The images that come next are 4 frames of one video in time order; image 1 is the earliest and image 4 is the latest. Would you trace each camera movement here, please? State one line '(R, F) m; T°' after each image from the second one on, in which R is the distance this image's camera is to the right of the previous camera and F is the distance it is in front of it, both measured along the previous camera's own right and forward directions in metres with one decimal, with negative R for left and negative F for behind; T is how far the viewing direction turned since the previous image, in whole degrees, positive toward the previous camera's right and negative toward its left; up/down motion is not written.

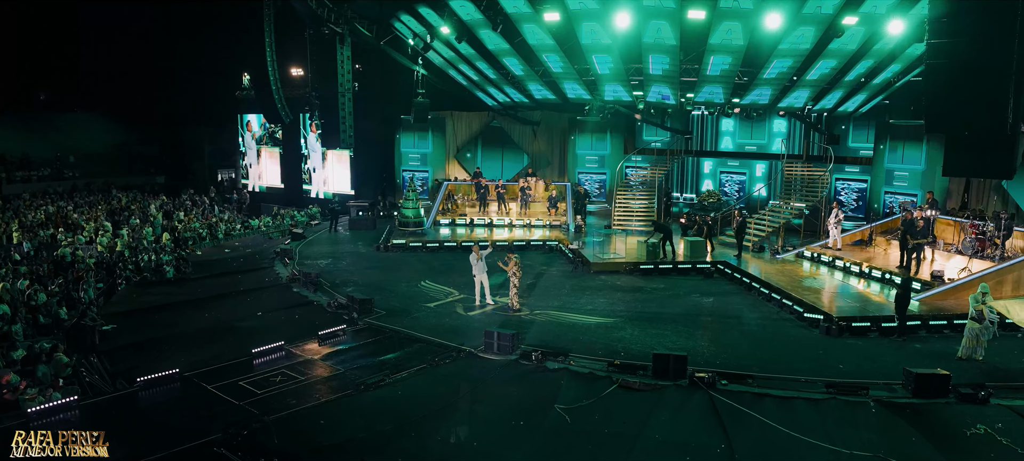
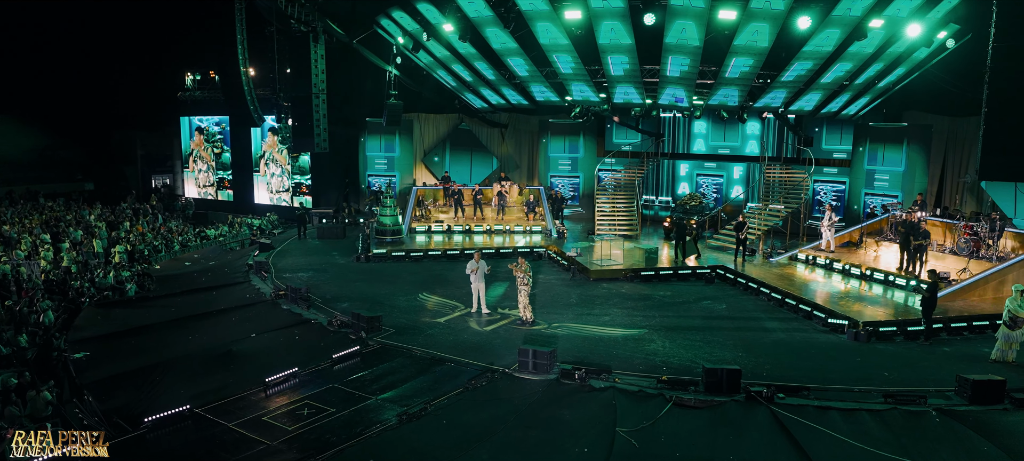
(-1.8, +0.9) m; +5°
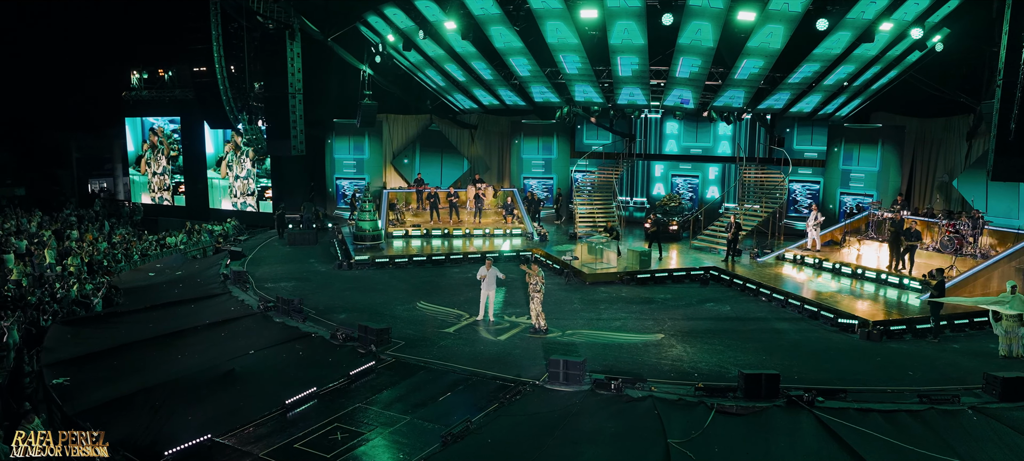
(-1.5, +0.5) m; +5°
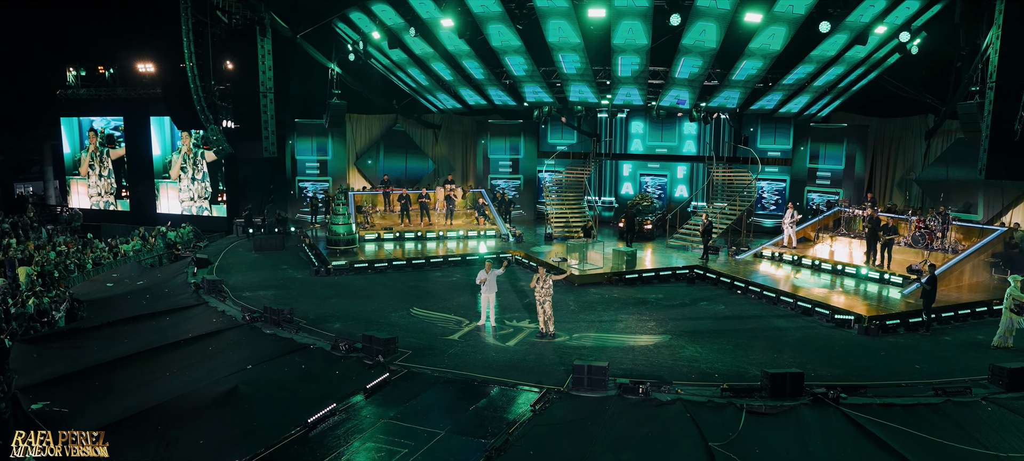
(-1.4, +0.4) m; +5°
